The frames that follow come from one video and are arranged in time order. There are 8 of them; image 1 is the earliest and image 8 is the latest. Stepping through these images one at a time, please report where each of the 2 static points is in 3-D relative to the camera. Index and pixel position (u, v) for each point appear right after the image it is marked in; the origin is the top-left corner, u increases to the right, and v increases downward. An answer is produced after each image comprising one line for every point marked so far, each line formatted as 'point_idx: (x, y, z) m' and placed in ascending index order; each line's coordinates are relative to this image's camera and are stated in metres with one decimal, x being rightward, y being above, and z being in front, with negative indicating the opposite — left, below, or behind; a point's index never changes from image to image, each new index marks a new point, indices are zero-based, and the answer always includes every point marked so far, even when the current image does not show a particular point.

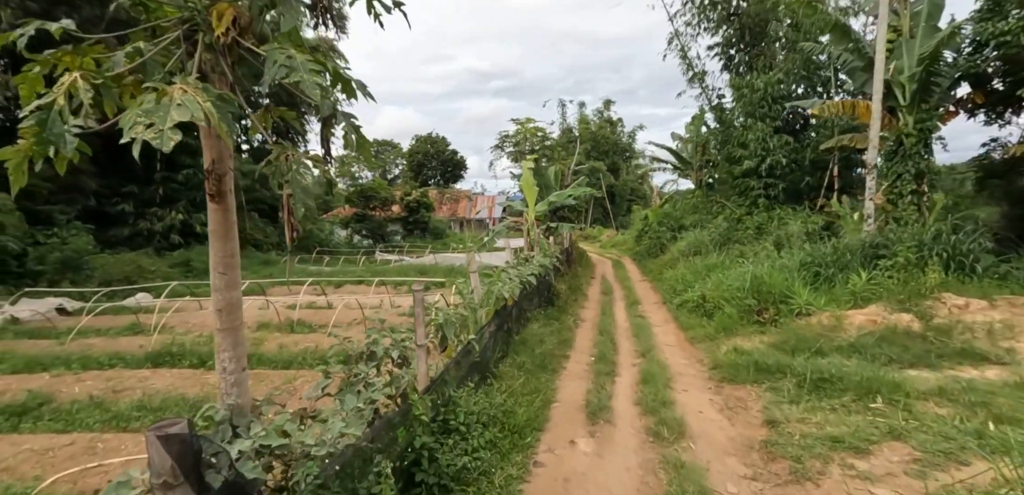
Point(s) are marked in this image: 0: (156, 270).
0: (-8.1, -0.5, +13.4) m
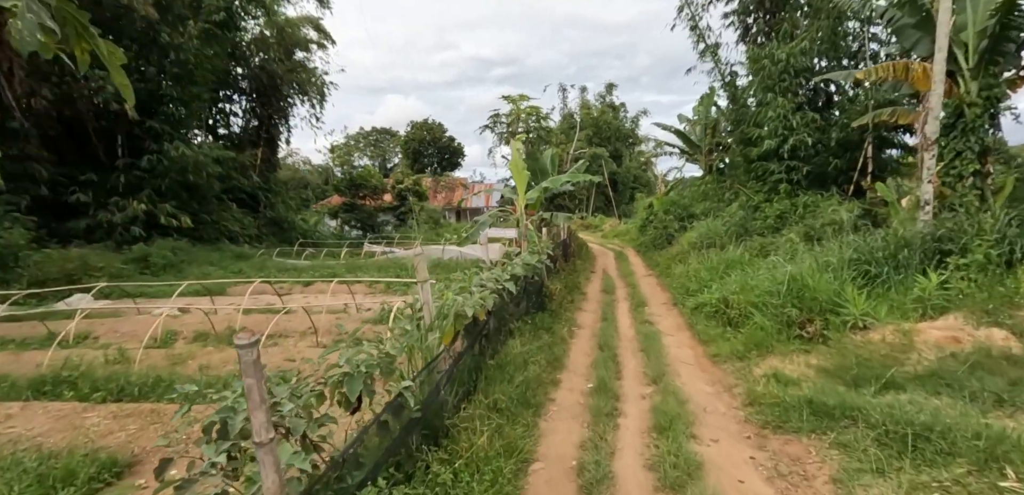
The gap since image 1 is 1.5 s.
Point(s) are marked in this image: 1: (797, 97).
0: (-8.3, -0.4, +12.0) m
1: (+6.0, +3.1, +12.3) m
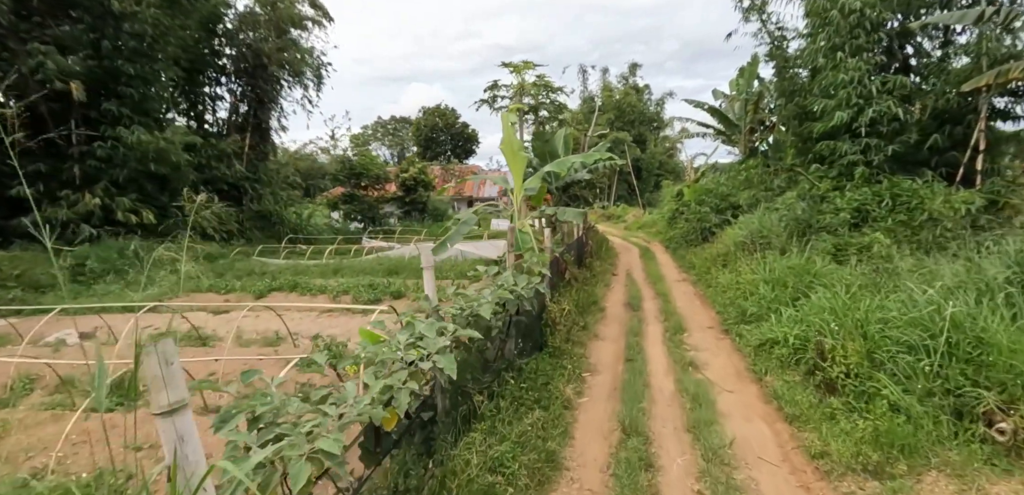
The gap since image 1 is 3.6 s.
0: (-8.3, -0.5, +10.0) m
1: (+6.0, +3.1, +9.7) m
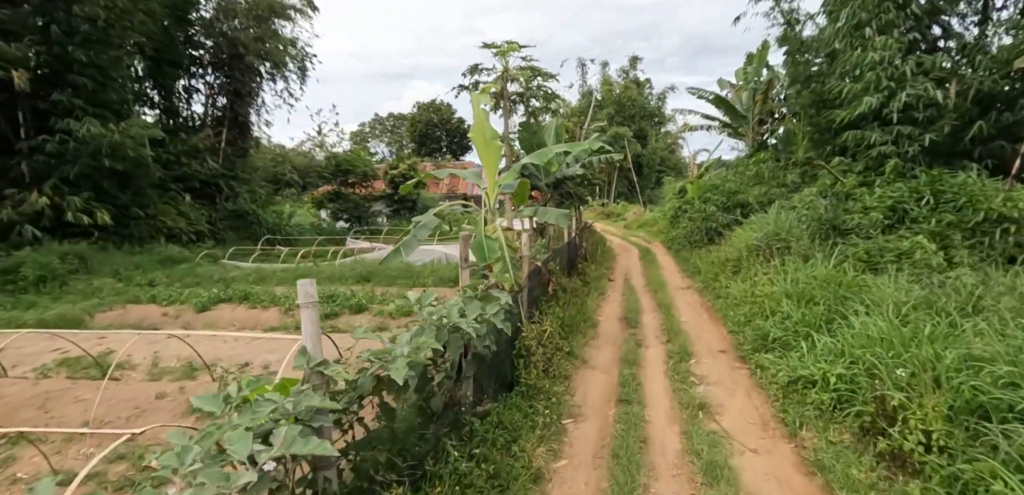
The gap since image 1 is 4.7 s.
0: (-8.6, -0.5, +8.8) m
1: (+5.7, +3.1, +8.5) m
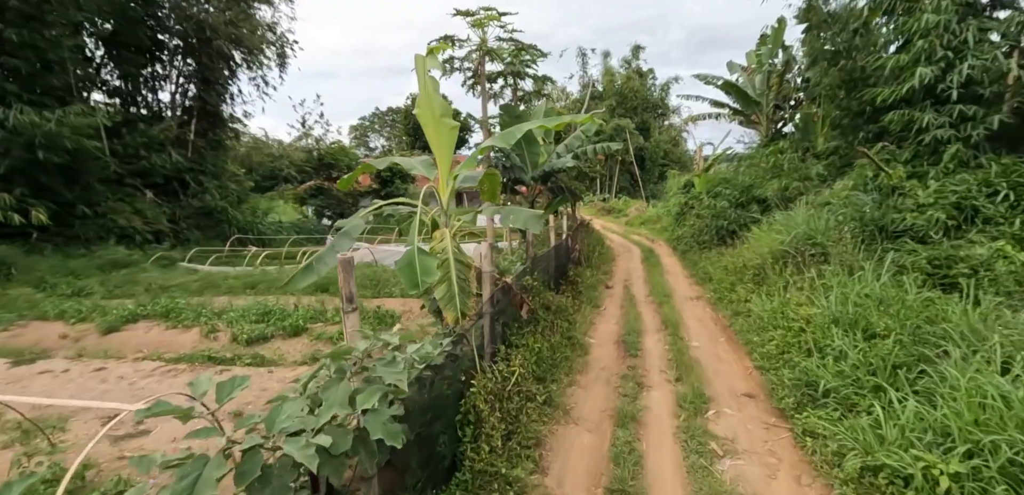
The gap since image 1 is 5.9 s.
0: (-8.9, -0.6, +7.4) m
1: (+5.4, +3.0, +7.0) m
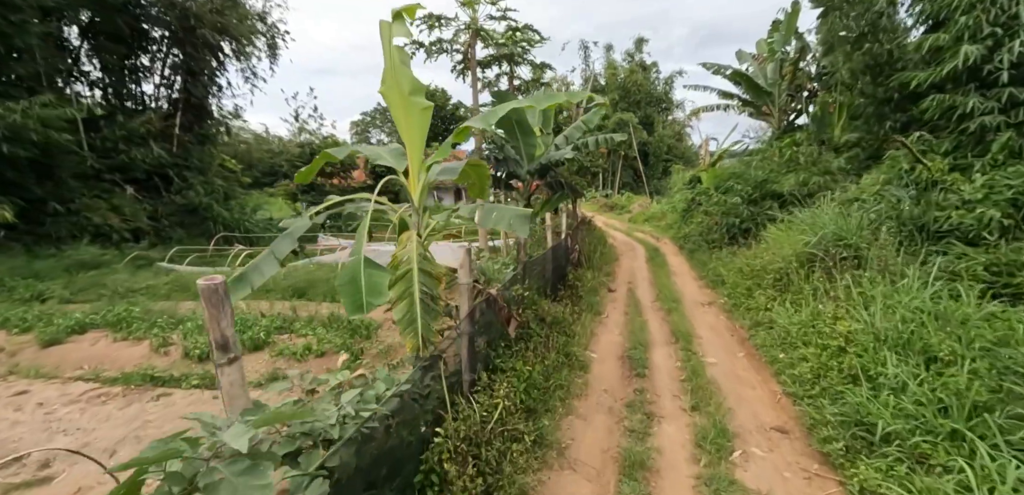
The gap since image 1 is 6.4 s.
0: (-9.0, -0.6, +6.7) m
1: (+5.3, +3.0, +6.2) m
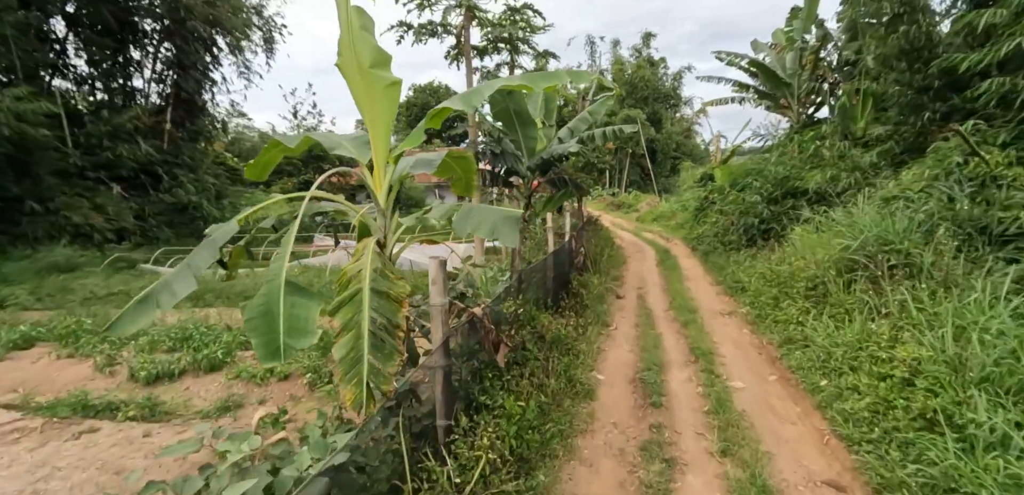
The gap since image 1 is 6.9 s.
0: (-9.0, -0.7, +6.1) m
1: (+5.3, +3.0, +5.4) m
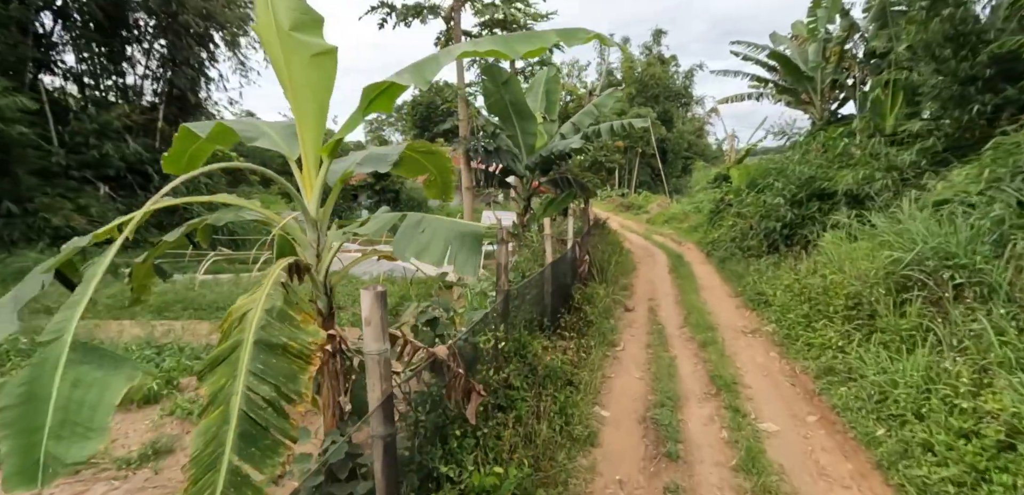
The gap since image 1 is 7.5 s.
0: (-9.1, -0.7, +5.5) m
1: (+5.2, +2.9, +4.6) m
